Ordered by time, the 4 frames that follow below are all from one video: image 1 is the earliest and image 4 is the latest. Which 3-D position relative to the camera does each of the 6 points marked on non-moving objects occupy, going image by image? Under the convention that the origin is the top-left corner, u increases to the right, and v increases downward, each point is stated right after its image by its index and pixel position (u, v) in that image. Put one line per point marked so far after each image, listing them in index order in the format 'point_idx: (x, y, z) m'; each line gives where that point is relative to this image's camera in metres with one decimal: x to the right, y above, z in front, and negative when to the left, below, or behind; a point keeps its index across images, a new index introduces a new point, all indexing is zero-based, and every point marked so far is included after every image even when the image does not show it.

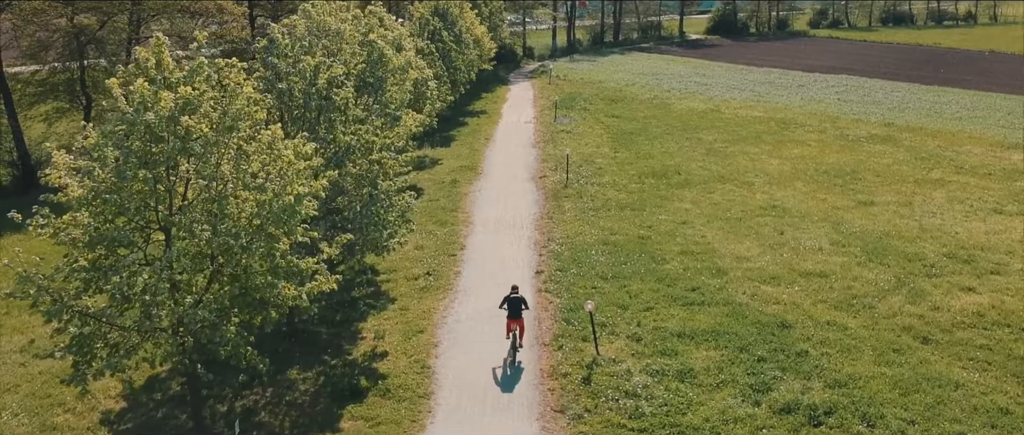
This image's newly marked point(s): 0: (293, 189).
0: (-3.4, +0.4, +15.5) m
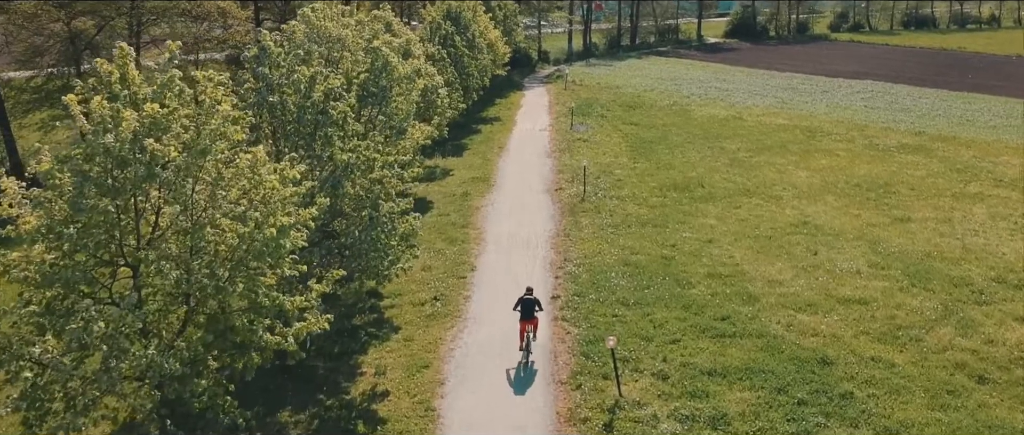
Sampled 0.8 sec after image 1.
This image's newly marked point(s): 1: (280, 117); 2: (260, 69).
0: (-3.2, 0.0, +13.7) m
1: (-4.2, +1.8, +18.1) m
2: (-4.7, +2.7, +18.4) m
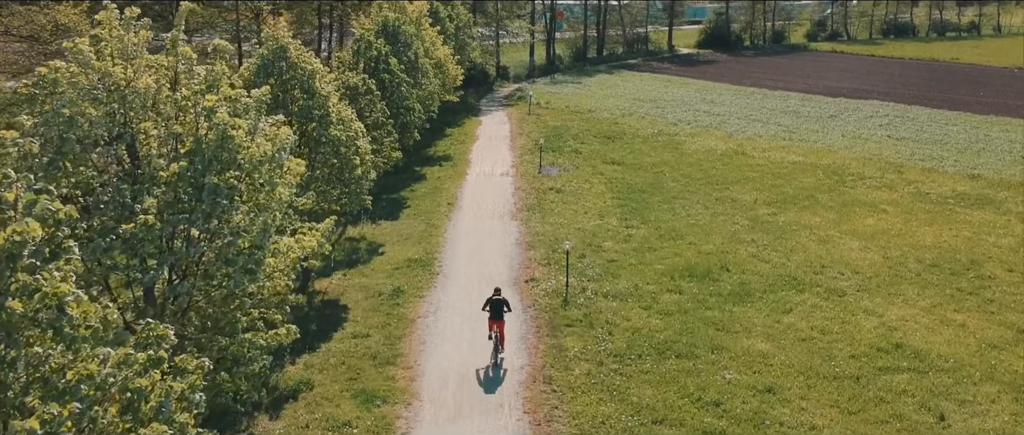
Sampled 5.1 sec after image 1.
0: (-3.5, -2.6, +3.1) m
1: (-4.7, -0.8, +7.4) m
2: (-5.2, +0.1, +7.7) m
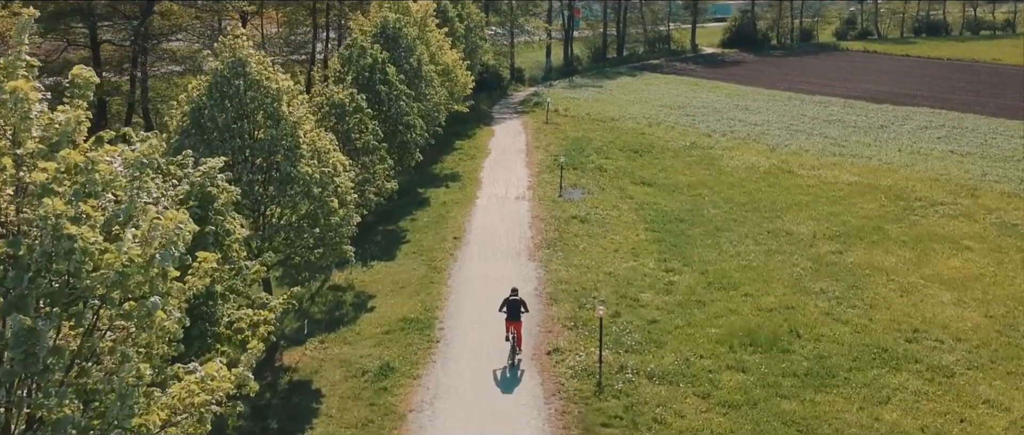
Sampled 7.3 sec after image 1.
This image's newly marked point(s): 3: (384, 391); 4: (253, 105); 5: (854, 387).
0: (-3.4, -3.8, -2.1) m
1: (-4.6, -2.0, +2.3) m
2: (-5.0, -1.1, +2.6) m
3: (-2.3, -3.2, +18.4) m
4: (-4.8, +2.1, +18.2) m
5: (+6.5, -3.2, +18.9) m
